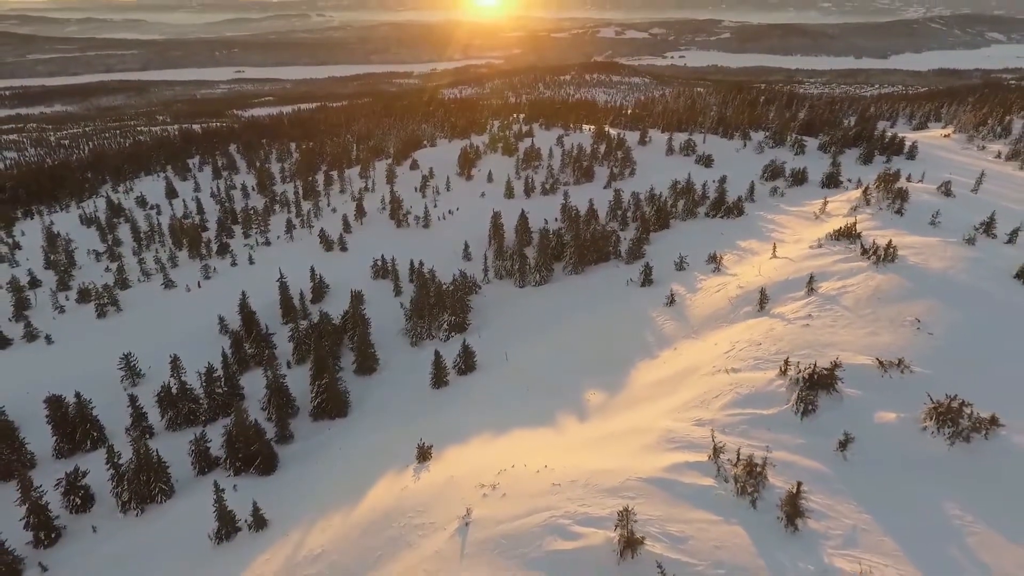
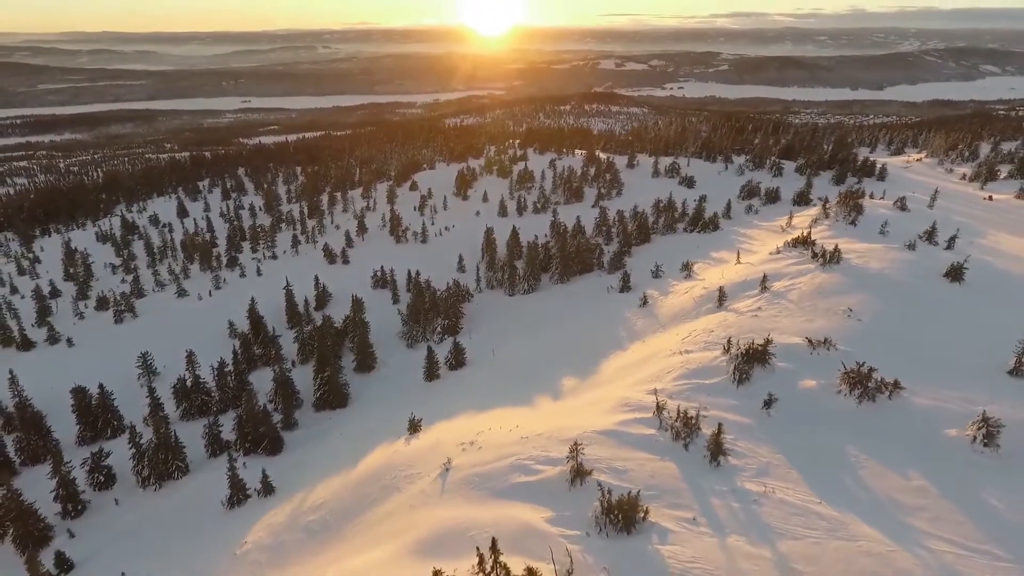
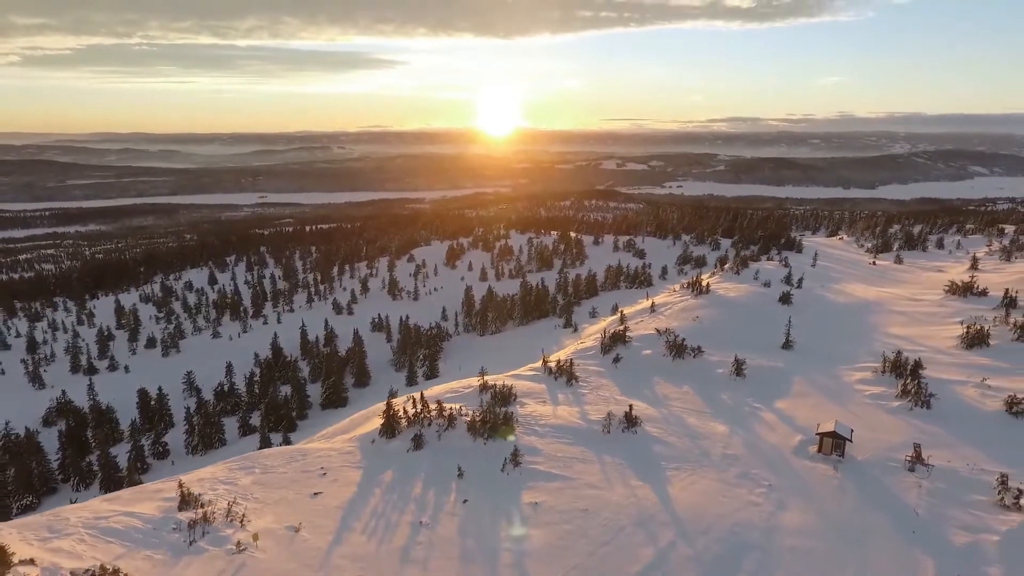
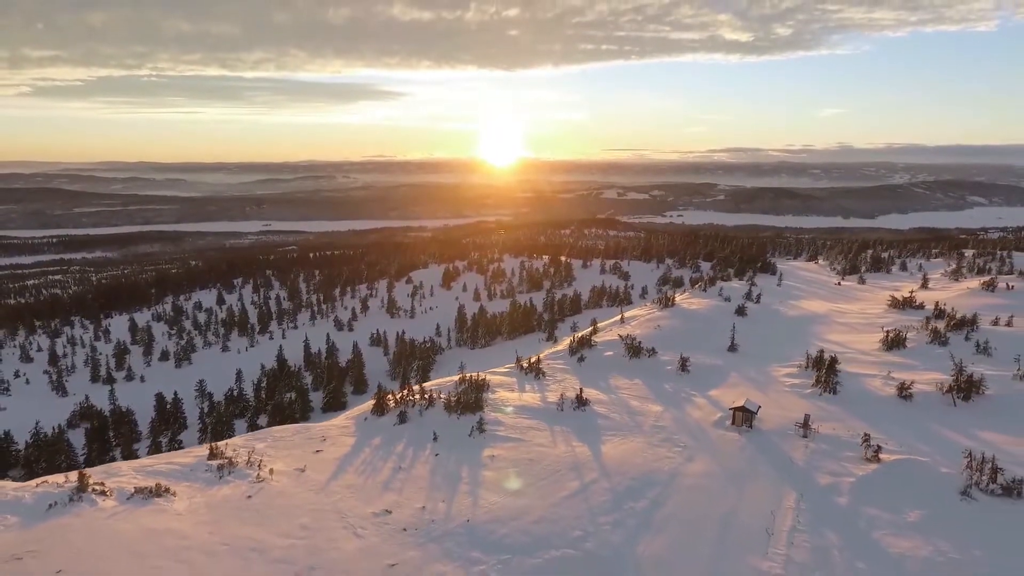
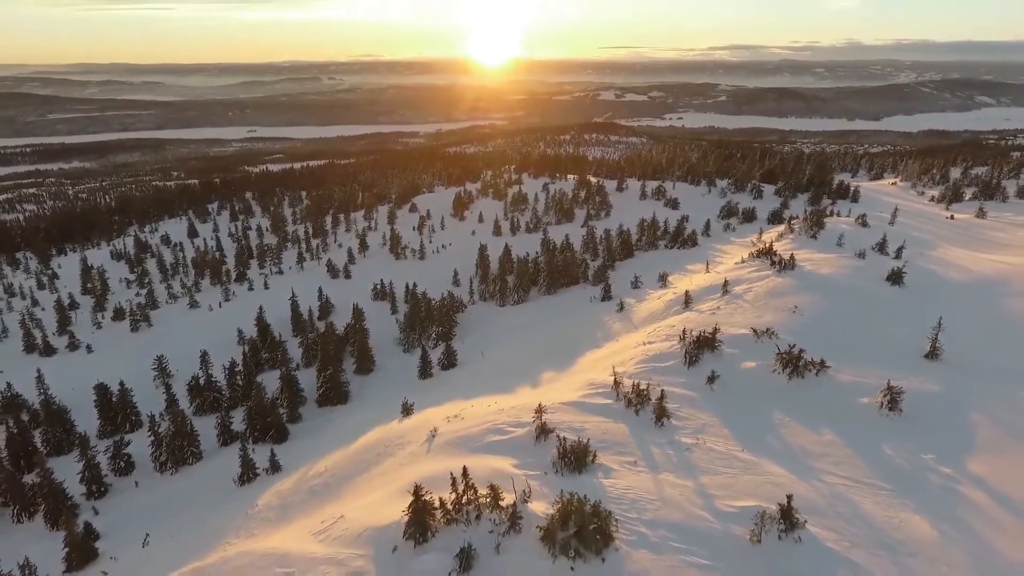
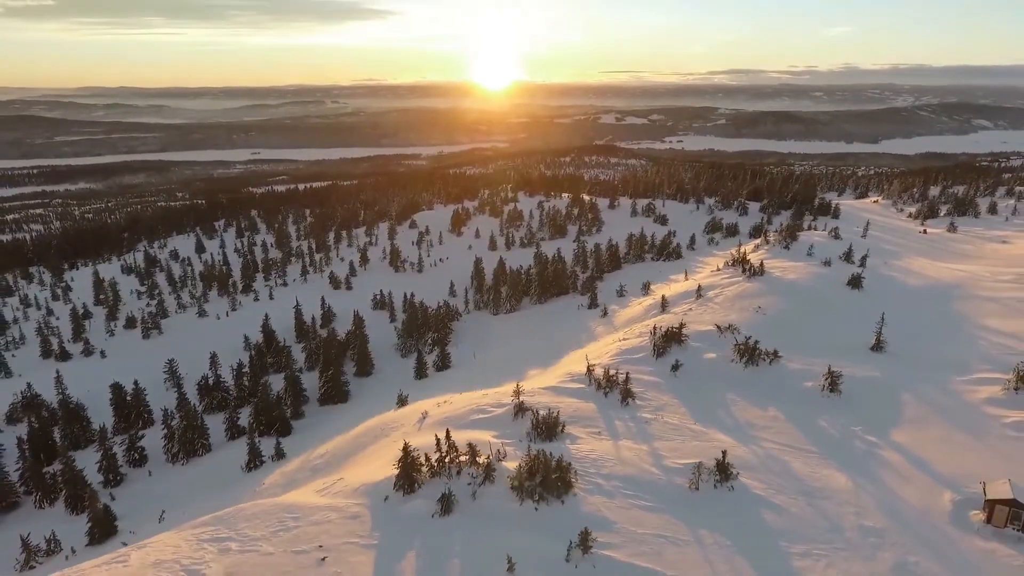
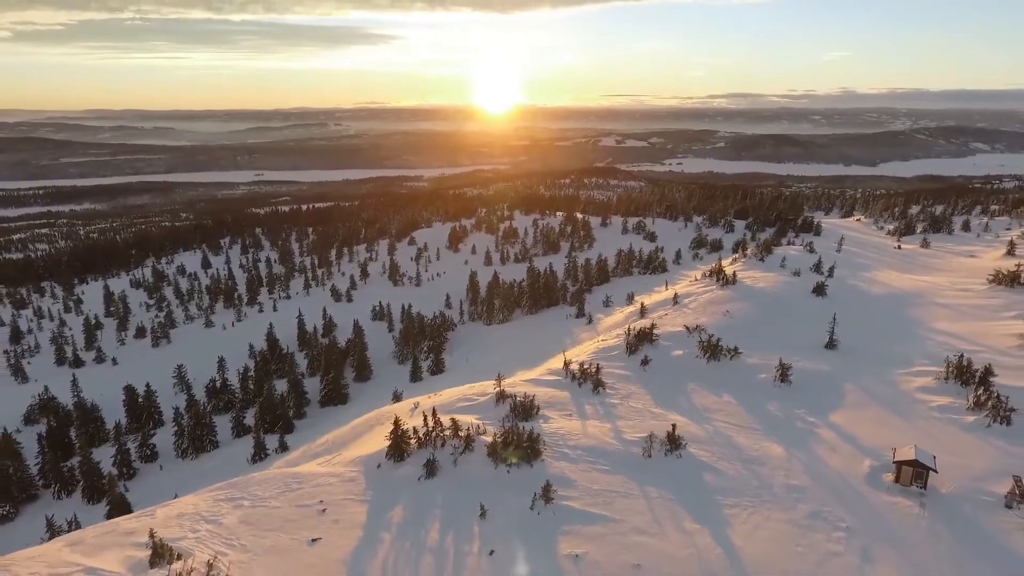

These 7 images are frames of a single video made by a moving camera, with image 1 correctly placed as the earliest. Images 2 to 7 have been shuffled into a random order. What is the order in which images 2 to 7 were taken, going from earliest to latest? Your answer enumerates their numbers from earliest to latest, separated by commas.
2, 5, 6, 7, 3, 4
